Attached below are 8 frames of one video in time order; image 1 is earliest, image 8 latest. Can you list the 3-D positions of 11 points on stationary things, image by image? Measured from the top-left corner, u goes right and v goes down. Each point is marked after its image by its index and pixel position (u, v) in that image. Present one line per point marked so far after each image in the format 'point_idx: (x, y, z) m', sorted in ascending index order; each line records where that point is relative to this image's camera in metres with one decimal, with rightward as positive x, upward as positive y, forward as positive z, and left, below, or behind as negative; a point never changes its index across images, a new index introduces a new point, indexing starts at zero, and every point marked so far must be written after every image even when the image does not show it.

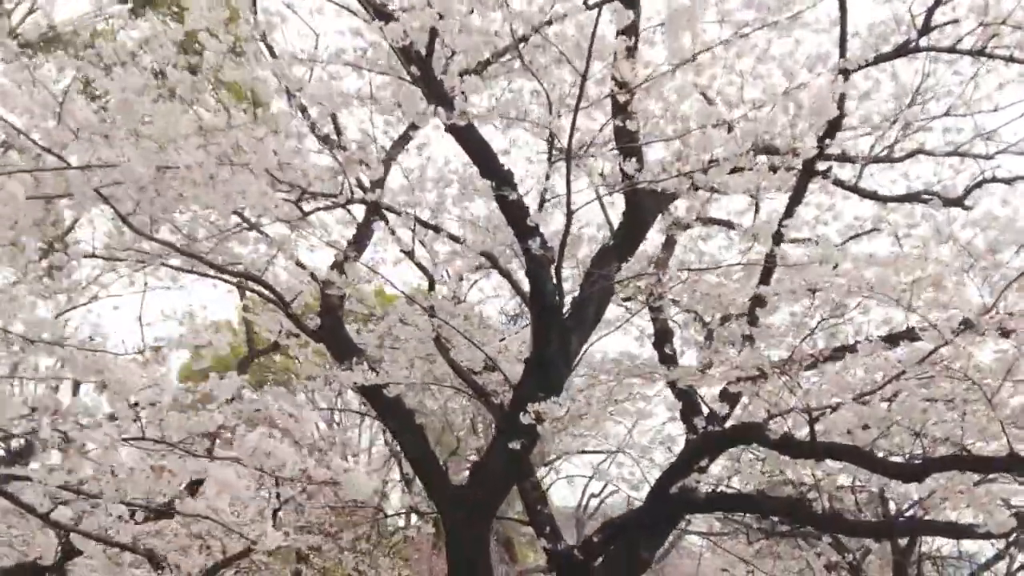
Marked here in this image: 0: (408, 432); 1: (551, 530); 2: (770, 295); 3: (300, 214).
0: (-0.4, -0.5, +4.6) m
1: (+0.2, -1.0, +4.9) m
2: (+0.9, 0.0, +4.4) m
3: (-0.7, +0.3, +4.2) m
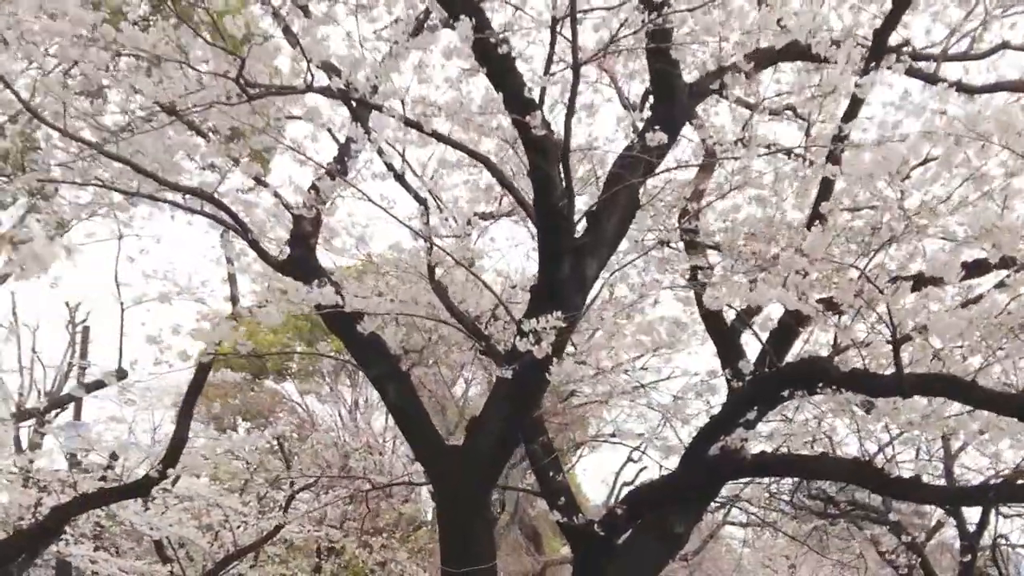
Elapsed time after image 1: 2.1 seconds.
0: (-0.4, -0.3, +3.8) m
1: (+0.2, -0.7, +4.1) m
2: (+0.9, +0.2, +3.6) m
3: (-0.7, +0.5, +3.4) m
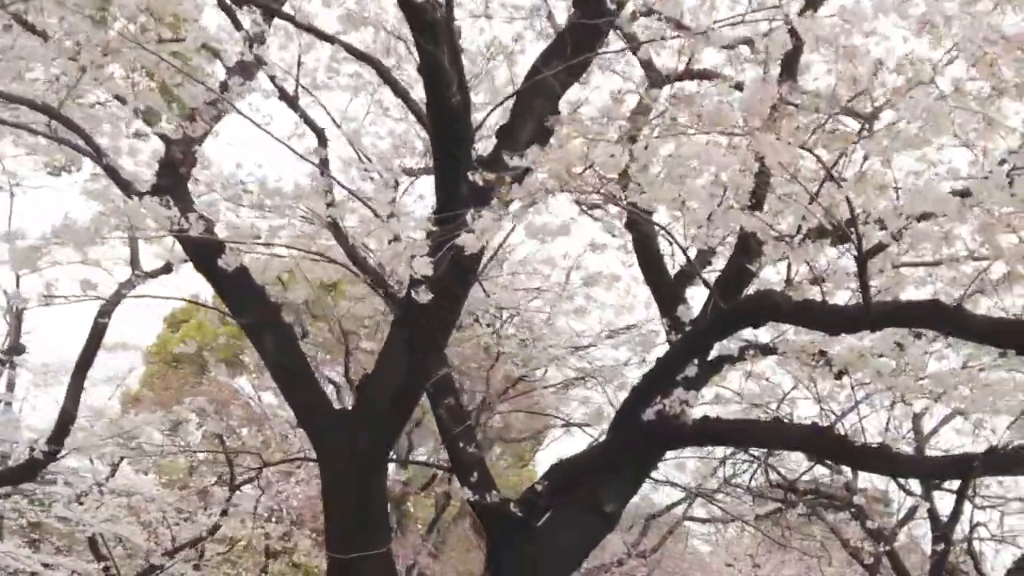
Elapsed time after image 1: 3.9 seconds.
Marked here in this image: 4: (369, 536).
0: (-0.6, -0.1, +3.2) m
1: (-0.1, -0.5, +3.5) m
2: (+0.7, +0.4, +3.1) m
3: (-1.0, +0.7, +2.8) m
4: (-0.4, -0.6, +3.1) m
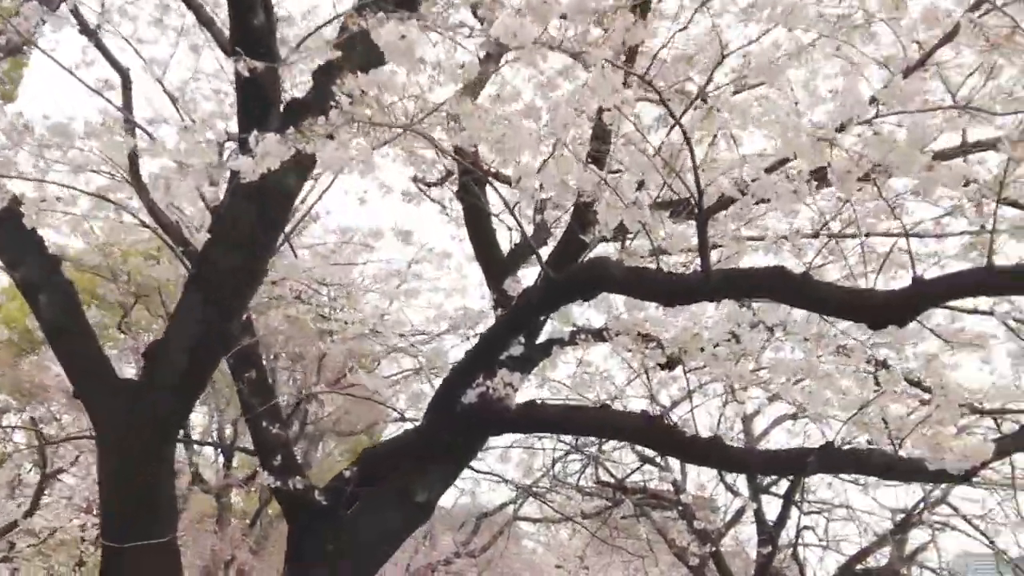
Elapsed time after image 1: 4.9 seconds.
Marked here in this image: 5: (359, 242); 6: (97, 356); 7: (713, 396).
0: (-1.1, 0.0, +2.9) m
1: (-0.6, -0.4, +3.2) m
2: (+0.3, +0.5, +2.8) m
3: (-1.3, +0.8, +2.4) m
4: (-0.8, -0.5, +2.7) m
5: (-0.6, +0.2, +4.7) m
6: (-1.0, -0.2, +2.9) m
7: (+0.6, -0.3, +3.7) m
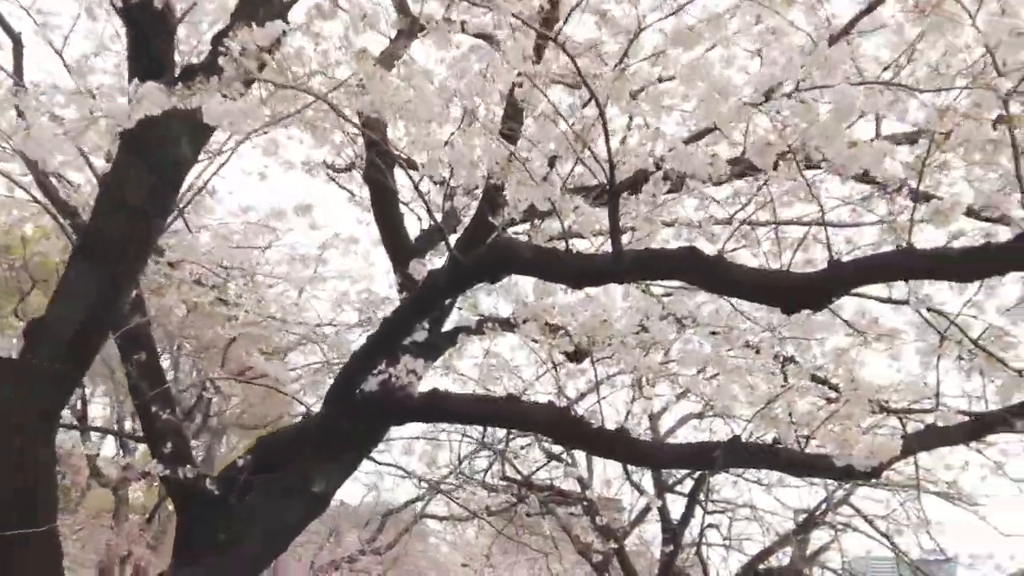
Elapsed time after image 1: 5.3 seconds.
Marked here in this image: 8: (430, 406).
0: (-1.3, +0.1, +2.7) m
1: (-0.8, -0.4, +3.1) m
2: (+0.1, +0.5, +2.7) m
3: (-1.5, +0.9, +2.2) m
4: (-1.0, -0.5, +2.6) m
5: (-0.9, +0.2, +4.5) m
6: (-1.2, -0.1, +2.7) m
7: (+0.3, -0.3, +3.6) m
8: (-0.2, -0.3, +2.9) m
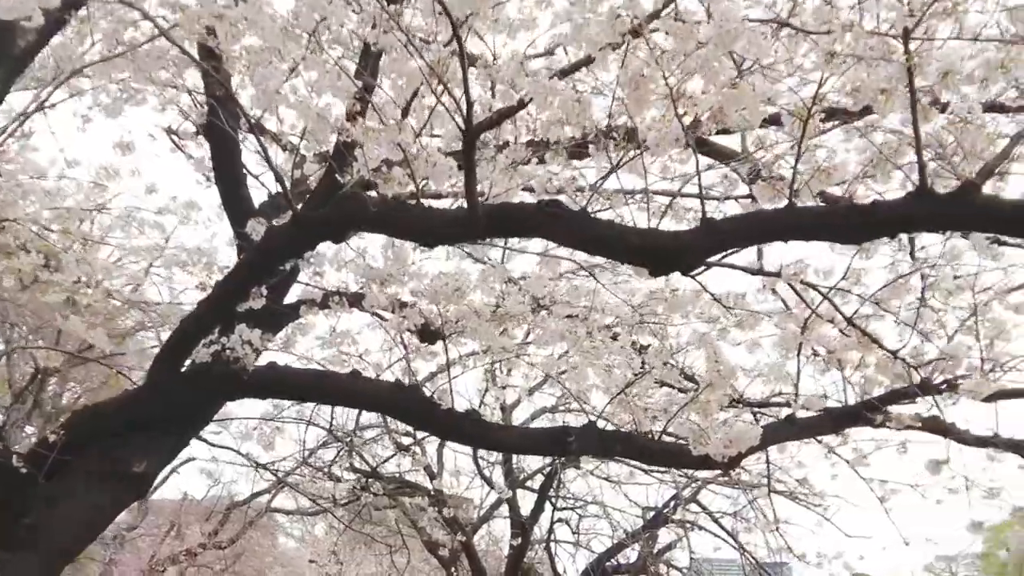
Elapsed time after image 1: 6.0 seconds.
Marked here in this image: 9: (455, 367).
0: (-1.6, +0.2, +2.3) m
1: (-1.2, -0.3, +2.8) m
2: (-0.2, +0.6, +2.6) m
3: (-1.7, +1.0, +1.8) m
4: (-1.3, -0.4, +2.3) m
5: (-1.4, +0.3, +4.2) m
6: (-1.5, 0.0, +2.4) m
7: (-0.1, -0.2, +3.4) m
8: (-0.5, -0.2, +2.6) m
9: (-0.2, -0.2, +3.4) m
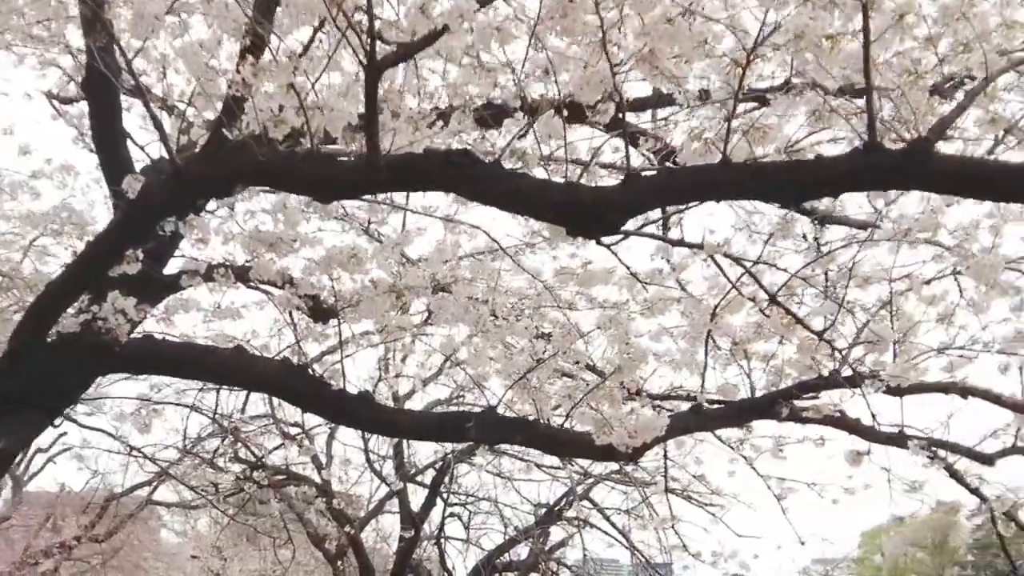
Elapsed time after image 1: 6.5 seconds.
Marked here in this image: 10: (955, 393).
0: (-1.7, +0.3, +2.0) m
1: (-1.4, -0.2, +2.5) m
2: (-0.4, +0.6, +2.4) m
3: (-1.8, +1.1, +1.5) m
4: (-1.5, -0.3, +2.0) m
5: (-1.7, +0.4, +3.9) m
6: (-1.6, +0.1, +2.1) m
7: (-0.4, -0.2, +3.3) m
8: (-0.7, -0.1, +2.4) m
9: (-0.4, -0.2, +3.2) m
10: (+1.0, -0.2, +2.7) m
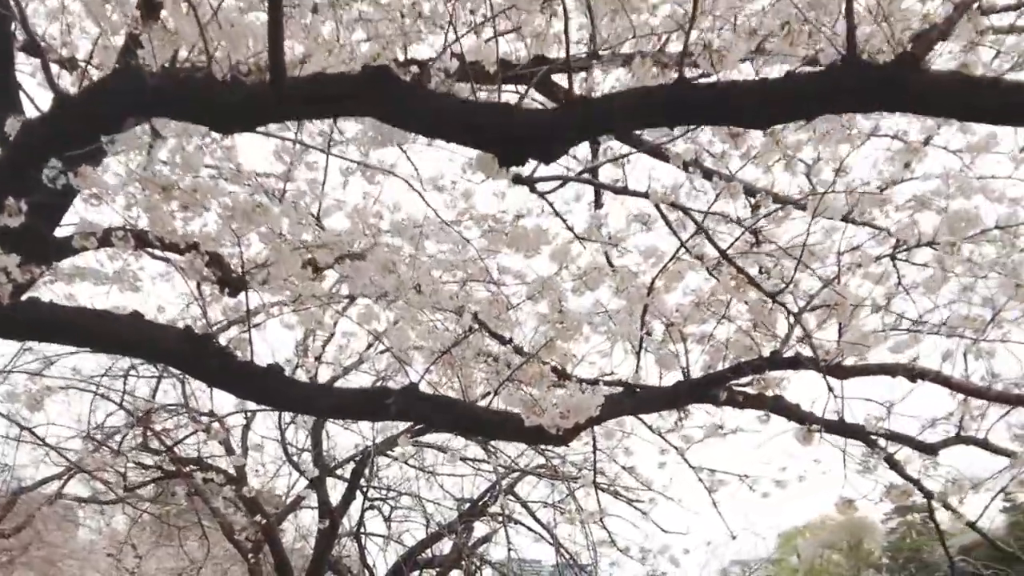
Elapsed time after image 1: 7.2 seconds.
0: (-1.8, +0.4, +1.8) m
1: (-1.5, -0.1, +2.2) m
2: (-0.5, +0.7, +2.2) m
3: (-1.8, +1.2, +1.2) m
4: (-1.6, -0.2, +1.7) m
5: (-1.9, +0.5, +3.7) m
6: (-1.8, +0.2, +1.8) m
7: (-0.6, -0.1, +3.1) m
8: (-0.9, -0.1, +2.2) m
9: (-0.6, -0.1, +3.0) m
10: (+0.8, -0.2, +2.6) m
